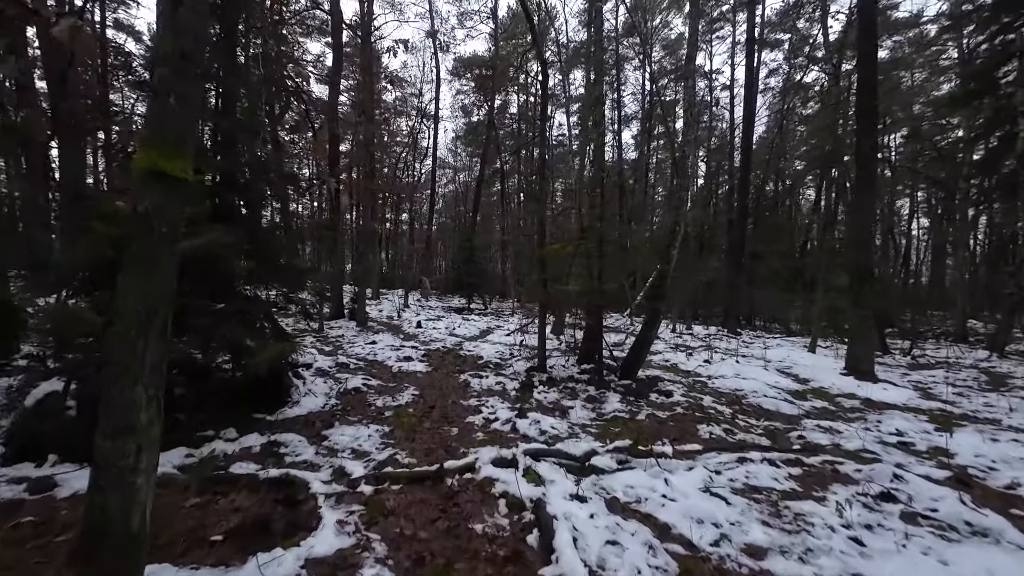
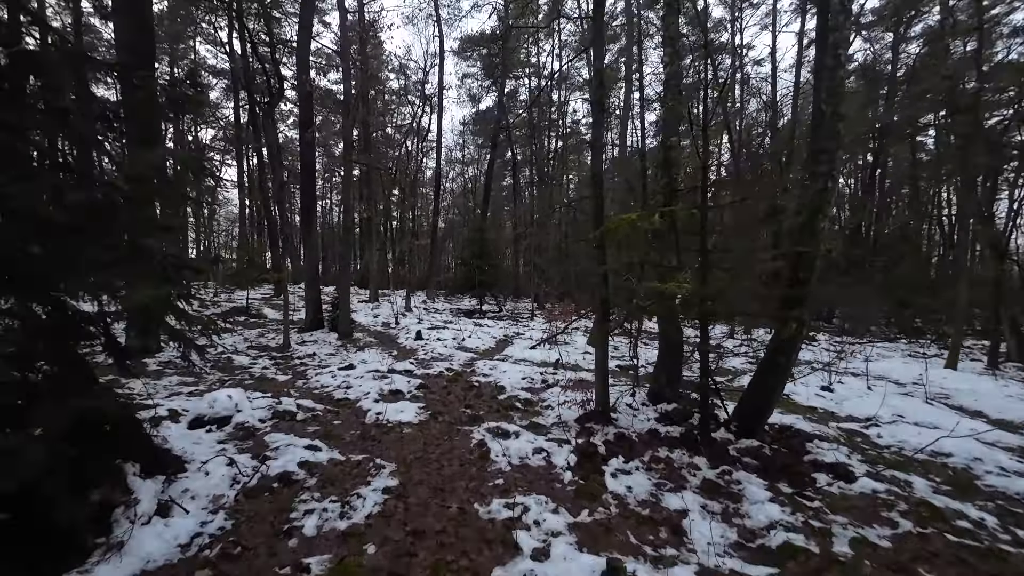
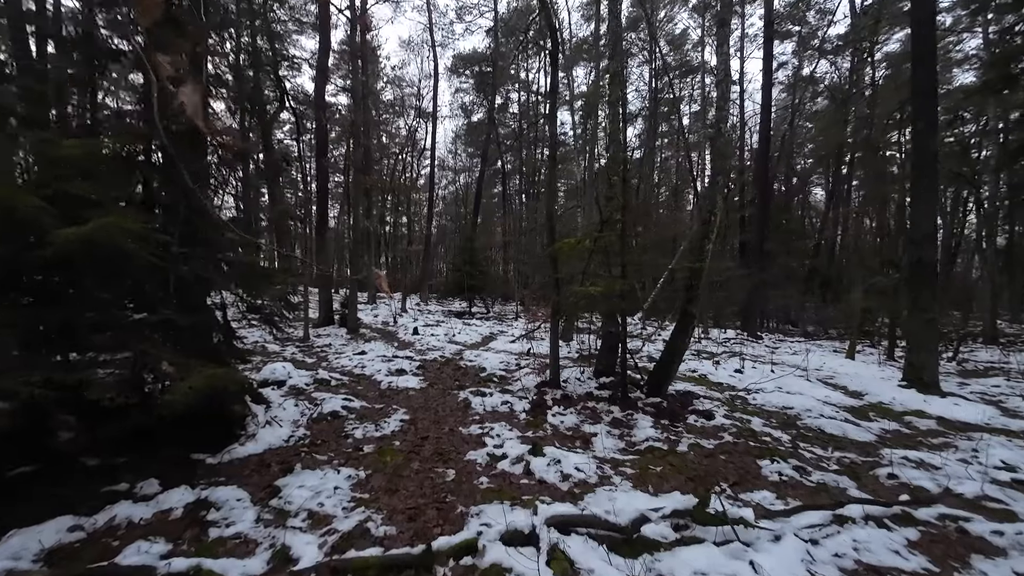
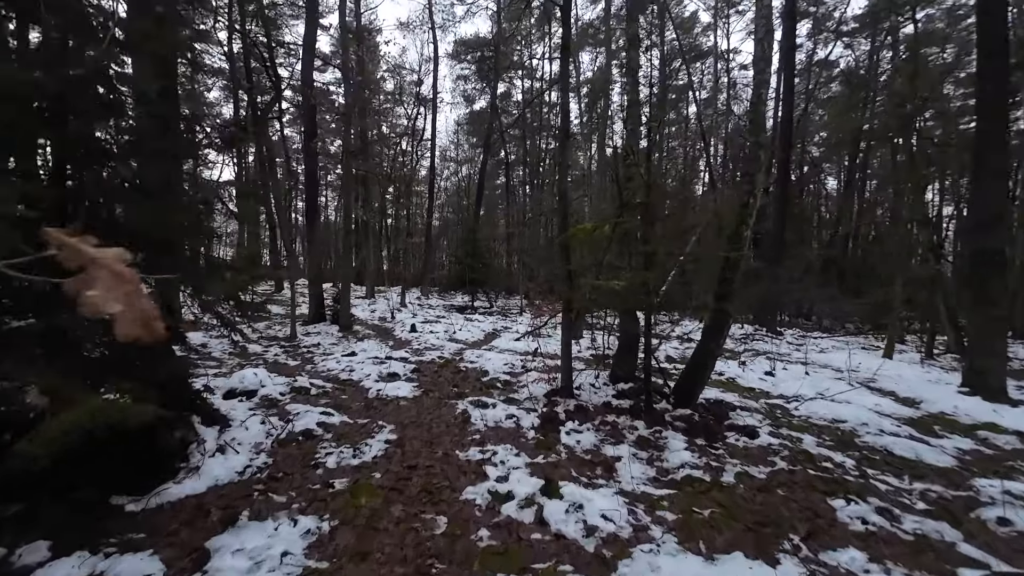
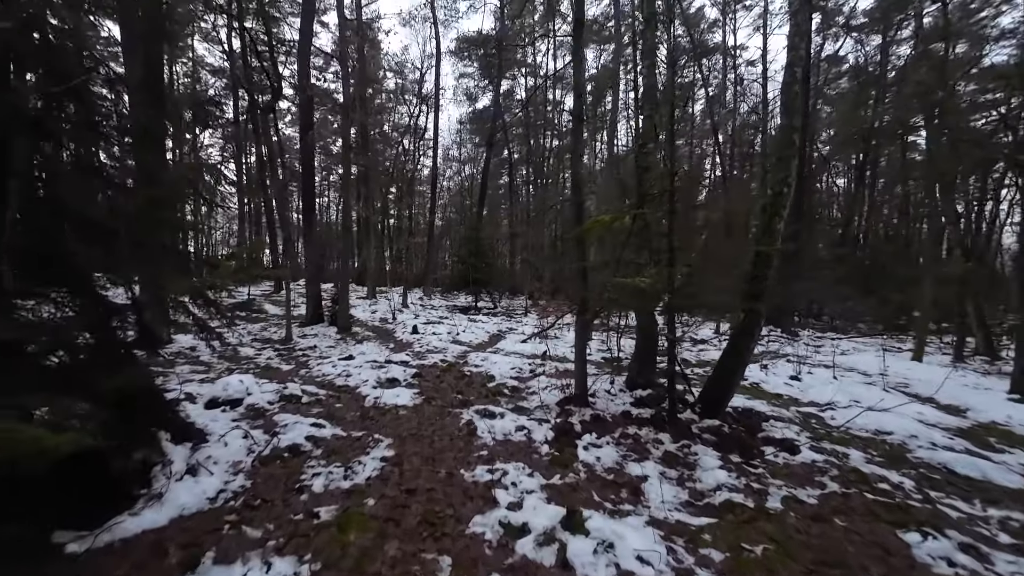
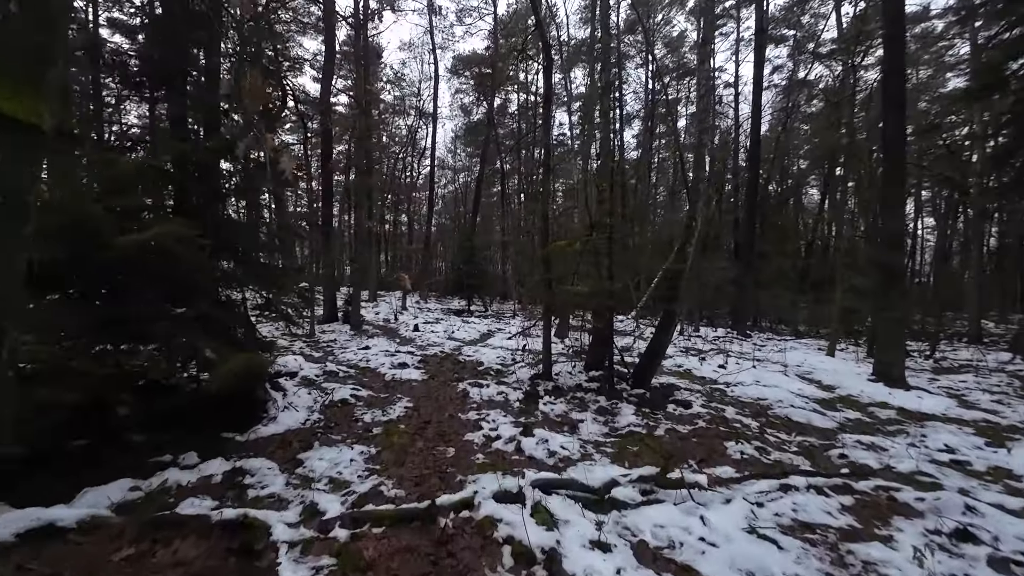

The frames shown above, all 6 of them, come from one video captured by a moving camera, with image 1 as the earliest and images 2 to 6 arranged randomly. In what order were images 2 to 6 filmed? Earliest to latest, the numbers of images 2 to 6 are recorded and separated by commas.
6, 3, 4, 5, 2
